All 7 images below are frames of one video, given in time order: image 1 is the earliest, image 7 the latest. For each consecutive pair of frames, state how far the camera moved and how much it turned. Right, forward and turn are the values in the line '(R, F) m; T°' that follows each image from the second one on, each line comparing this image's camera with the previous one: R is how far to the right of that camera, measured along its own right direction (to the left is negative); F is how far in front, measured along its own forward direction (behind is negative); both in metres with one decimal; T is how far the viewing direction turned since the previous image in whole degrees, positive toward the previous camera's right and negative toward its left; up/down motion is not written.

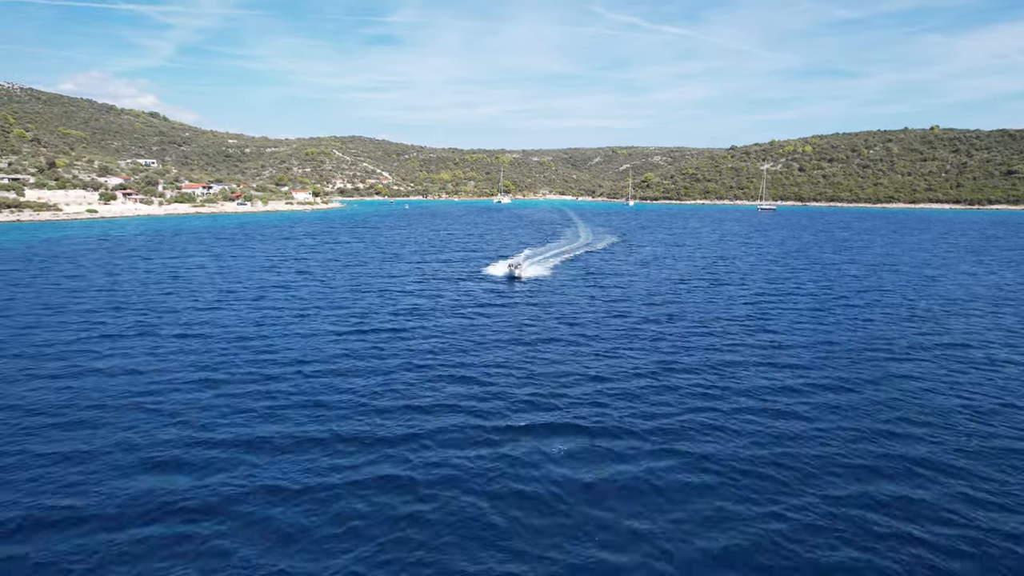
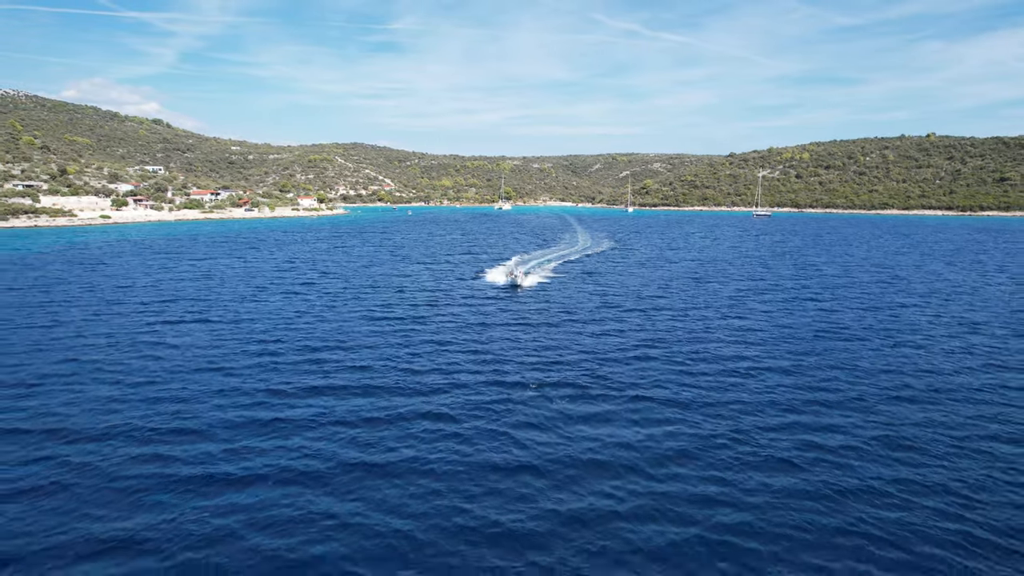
(-0.3, -4.9) m; 0°
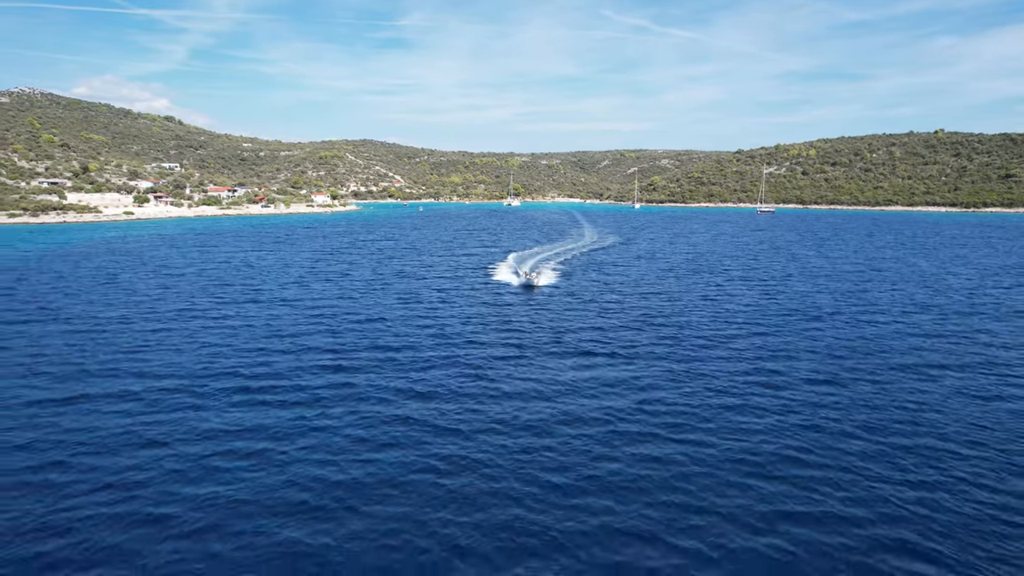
(-0.2, -5.4) m; -1°
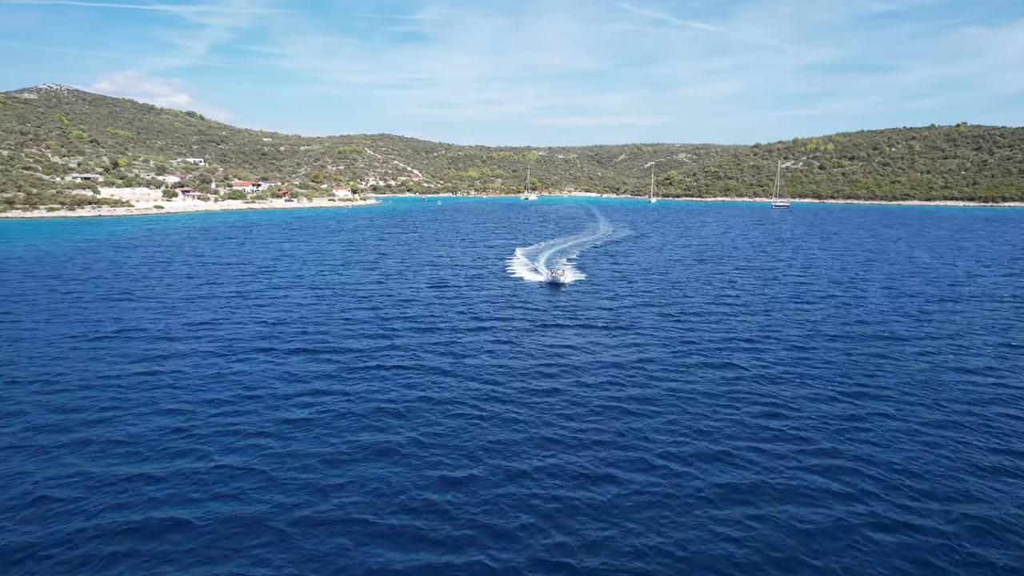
(-0.1, -4.2) m; -1°
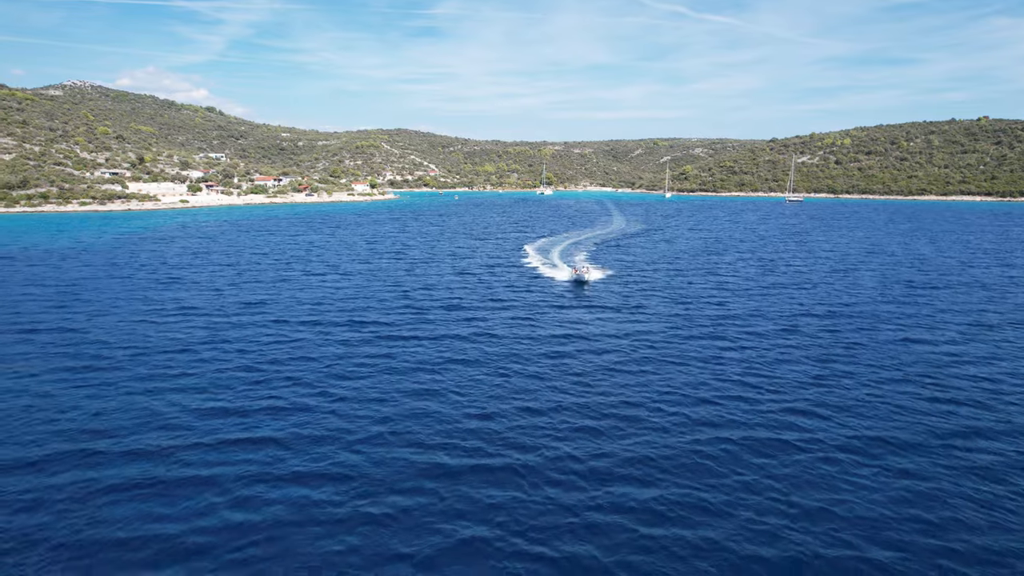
(-0.1, -3.6) m; -1°
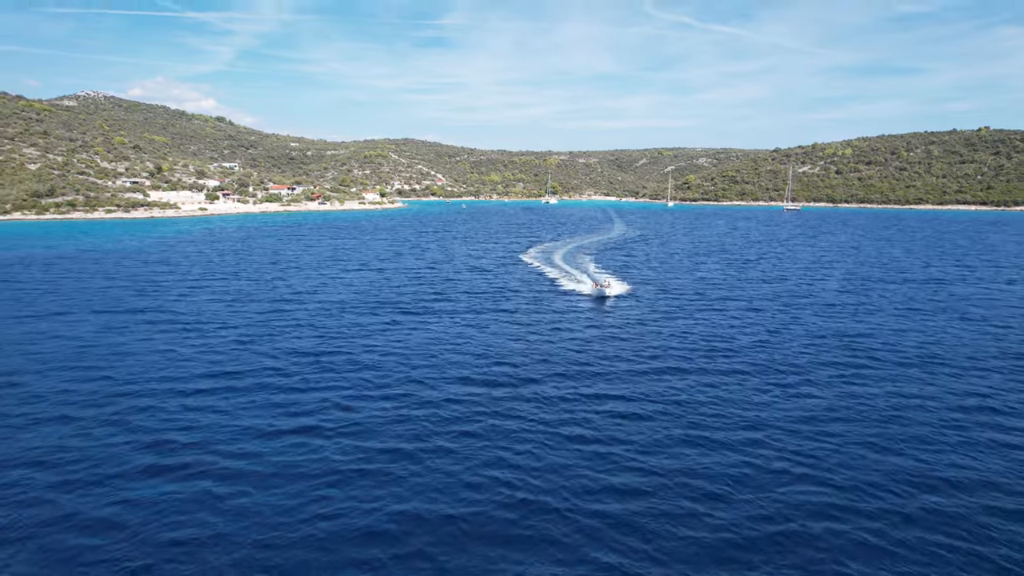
(-0.1, -6.8) m; 0°
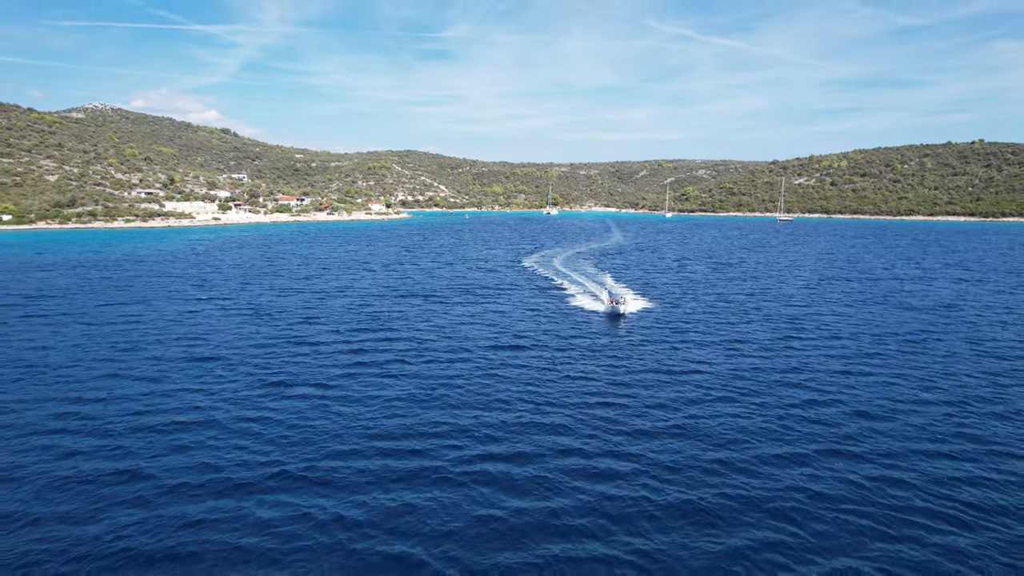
(-0.2, -7.2) m; 0°
